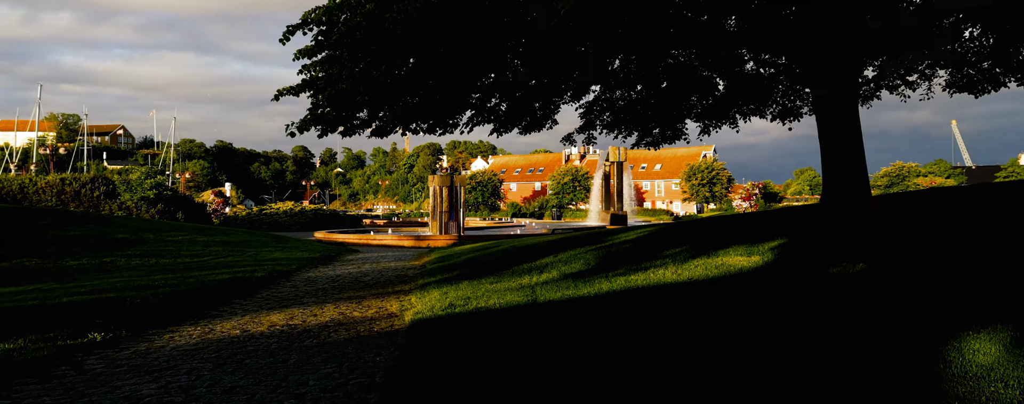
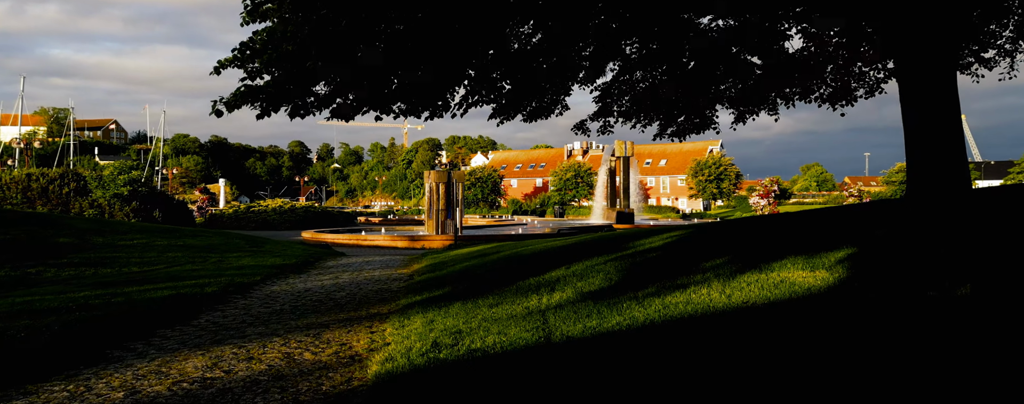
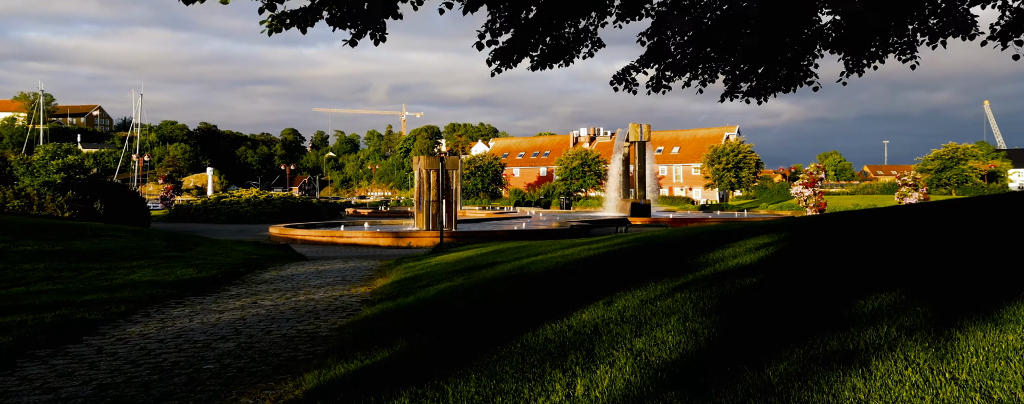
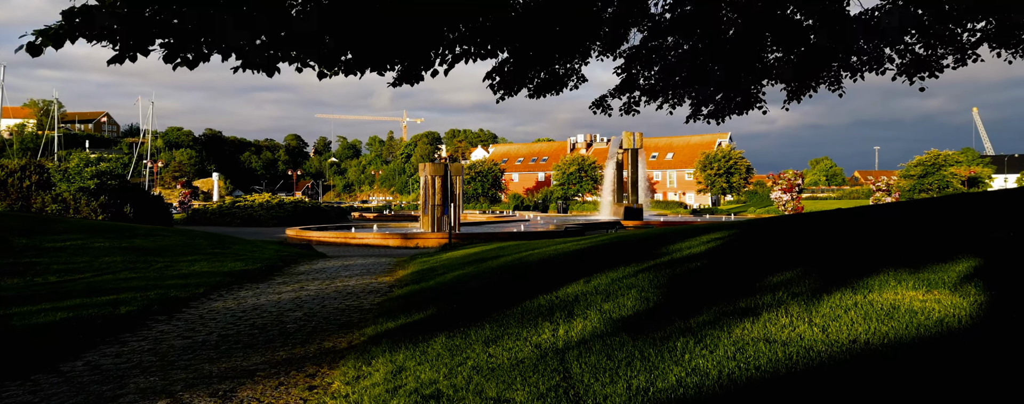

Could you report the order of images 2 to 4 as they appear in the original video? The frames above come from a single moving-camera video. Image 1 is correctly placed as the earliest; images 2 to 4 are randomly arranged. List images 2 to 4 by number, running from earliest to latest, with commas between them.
2, 4, 3
